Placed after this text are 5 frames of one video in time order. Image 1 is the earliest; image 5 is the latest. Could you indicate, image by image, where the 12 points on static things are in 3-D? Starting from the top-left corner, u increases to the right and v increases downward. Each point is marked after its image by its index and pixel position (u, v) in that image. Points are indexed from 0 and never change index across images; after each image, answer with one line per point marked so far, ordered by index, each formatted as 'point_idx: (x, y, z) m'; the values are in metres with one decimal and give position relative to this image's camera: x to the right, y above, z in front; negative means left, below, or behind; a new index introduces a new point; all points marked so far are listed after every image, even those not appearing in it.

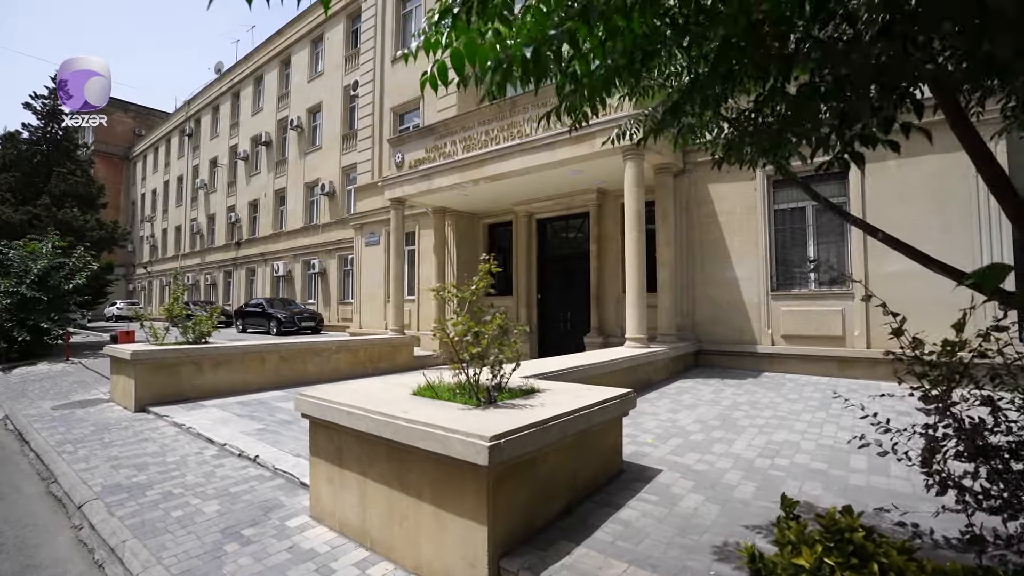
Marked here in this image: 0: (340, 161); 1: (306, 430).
0: (-6.6, +4.8, +19.0) m
1: (-2.4, -1.7, +5.9) m
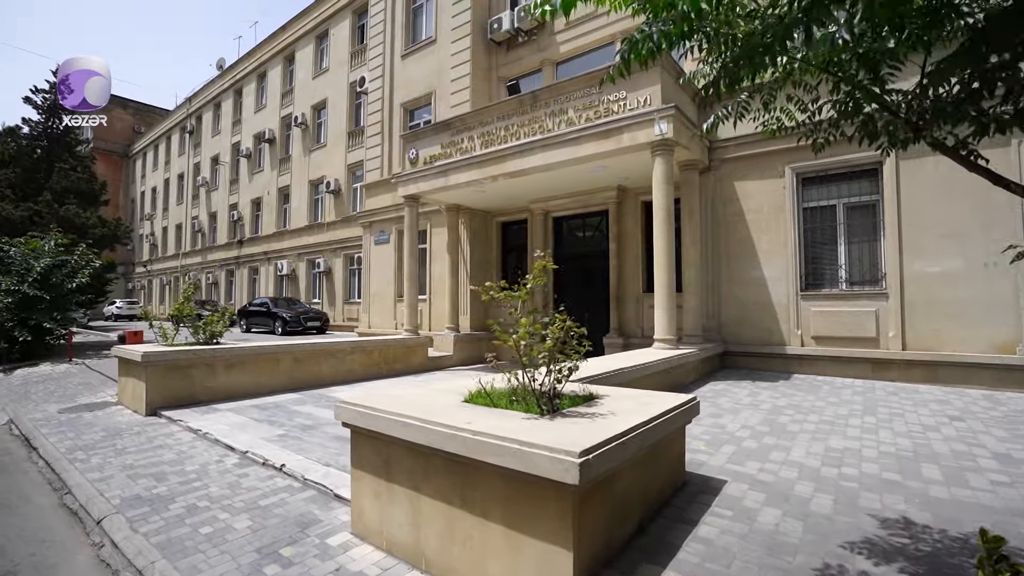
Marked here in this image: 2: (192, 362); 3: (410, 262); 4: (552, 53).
0: (-6.3, +4.9, +18.7) m
1: (-2.0, -1.7, +5.6) m
2: (-4.7, -1.1, +7.3) m
3: (-2.2, +0.6, +11.0) m
4: (+1.0, +5.6, +12.0) m
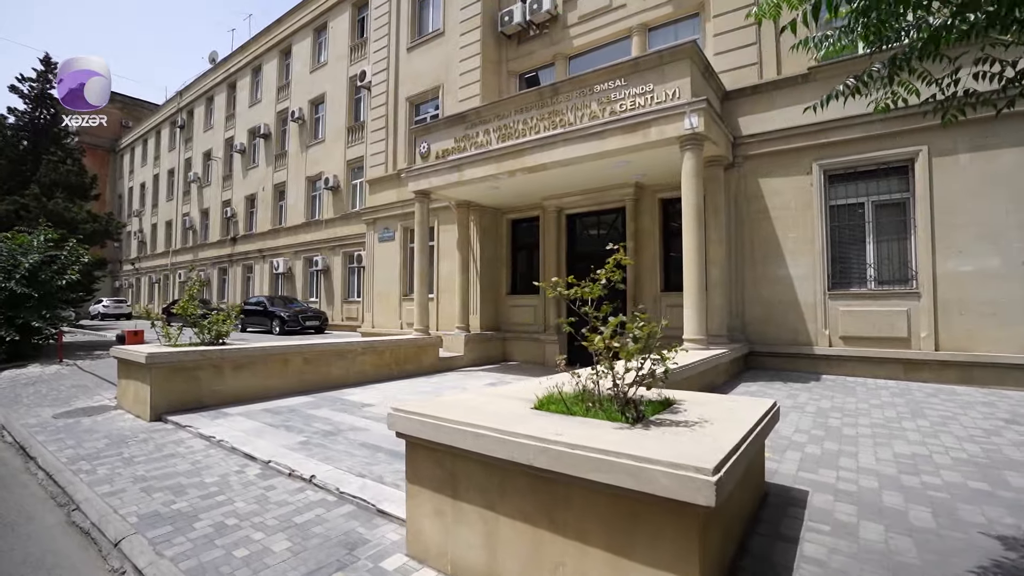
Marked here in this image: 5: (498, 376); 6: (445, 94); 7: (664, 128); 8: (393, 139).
0: (-6.2, +4.9, +18.3) m
1: (-1.7, -1.6, +5.3) m
2: (-4.3, -1.0, +6.9) m
3: (-1.9, +0.6, +10.6) m
4: (+1.2, +5.6, +11.7) m
5: (-0.3, -1.7, +9.5) m
6: (-1.8, +5.1, +13.0) m
7: (+2.3, +2.4, +7.5) m
8: (-3.4, +4.2, +14.2) m
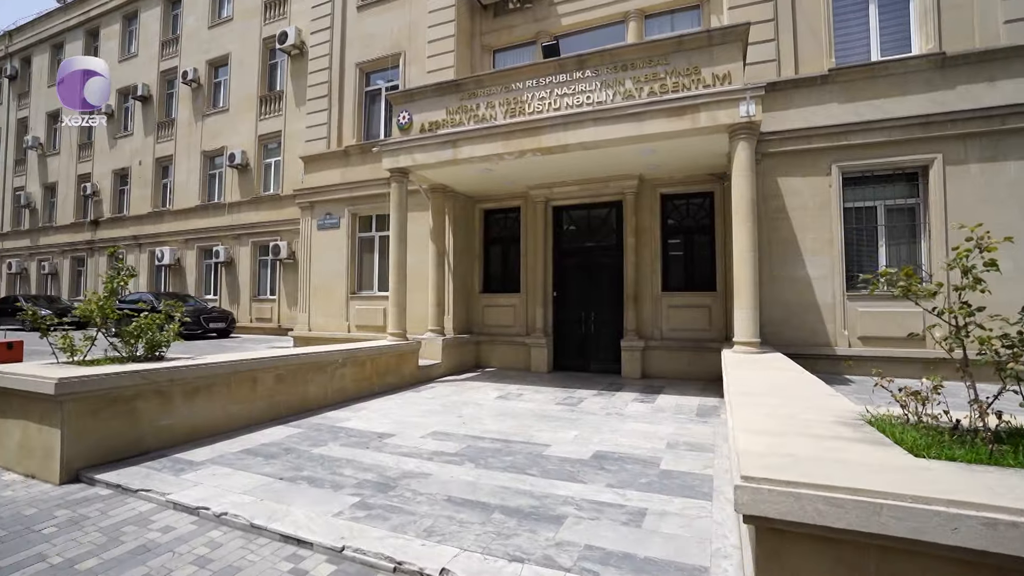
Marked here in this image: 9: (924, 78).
0: (-7.9, +5.0, +15.4) m
1: (-0.6, -1.6, +3.7) m
2: (-3.5, -1.0, +4.7) m
3: (-2.0, +0.7, +8.9) m
4: (+0.8, +5.6, +10.7) m
5: (-0.2, -1.6, +8.2) m
6: (-2.4, +5.1, +11.3) m
7: (+2.8, +2.4, +6.9) m
8: (-4.2, +4.3, +12.0) m
9: (+6.5, +3.3, +7.8) m
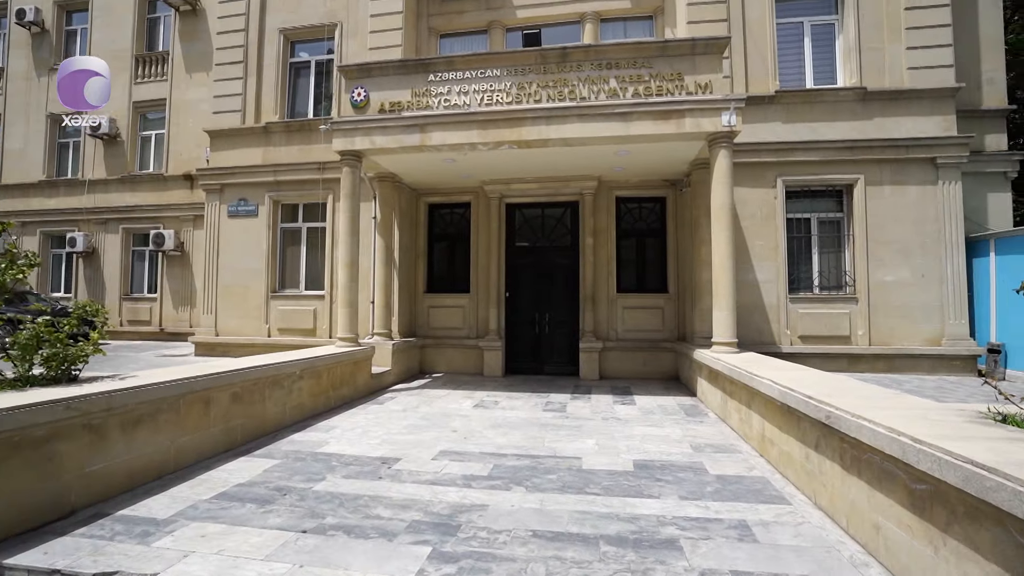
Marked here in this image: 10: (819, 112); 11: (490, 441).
0: (-9.7, +5.1, +12.8) m
1: (+0.1, -1.6, +3.2) m
2: (-3.0, -0.9, +3.4) m
3: (-2.6, +0.7, +7.8) m
4: (-0.1, +5.6, +10.3) m
5: (-0.6, -1.6, +7.6) m
6: (-3.4, +5.1, +10.1) m
7: (+2.6, +2.4, +7.1) m
8: (-5.4, +4.3, +10.4) m
9: (+6.0, +3.2, +8.8) m
10: (+5.5, +3.2, +8.9) m
11: (-0.2, -1.6, +5.3) m
